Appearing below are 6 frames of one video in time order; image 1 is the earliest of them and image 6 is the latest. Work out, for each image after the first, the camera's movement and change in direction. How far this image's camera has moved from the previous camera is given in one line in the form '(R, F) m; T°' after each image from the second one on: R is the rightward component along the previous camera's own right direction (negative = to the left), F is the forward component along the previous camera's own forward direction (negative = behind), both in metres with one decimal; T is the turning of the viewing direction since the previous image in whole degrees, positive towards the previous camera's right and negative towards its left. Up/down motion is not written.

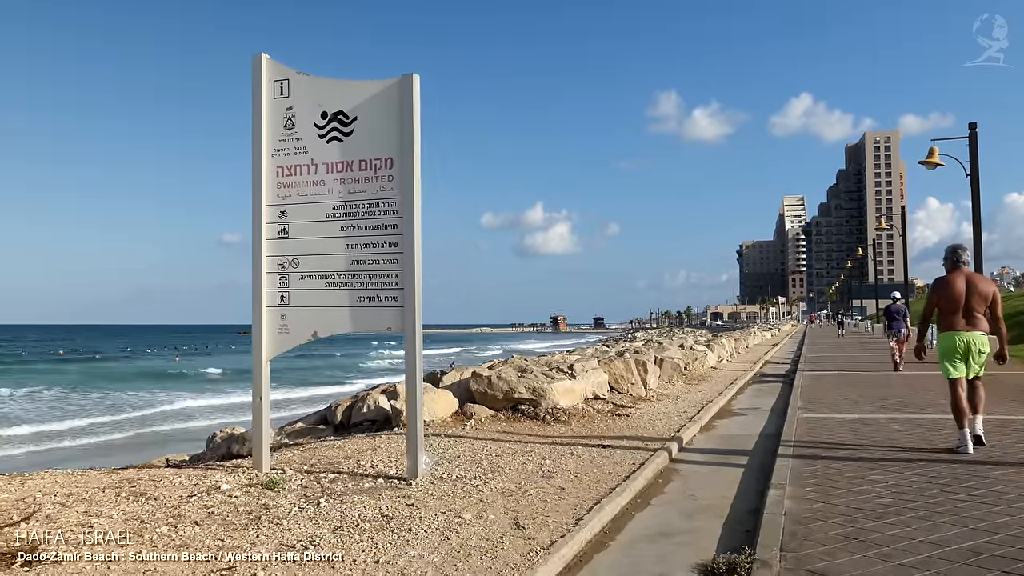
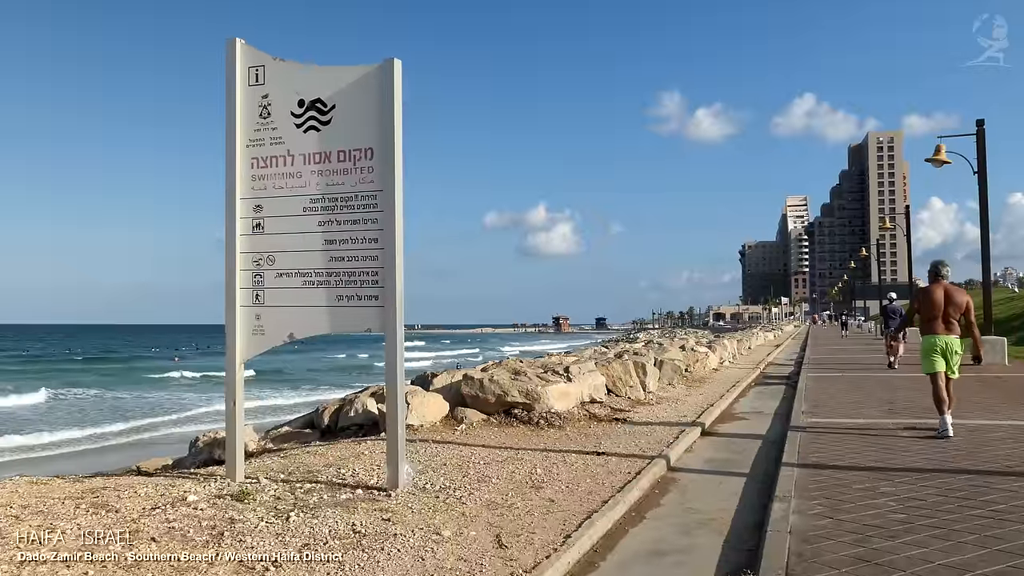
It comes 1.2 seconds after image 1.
(+0.1, +0.4) m; 0°
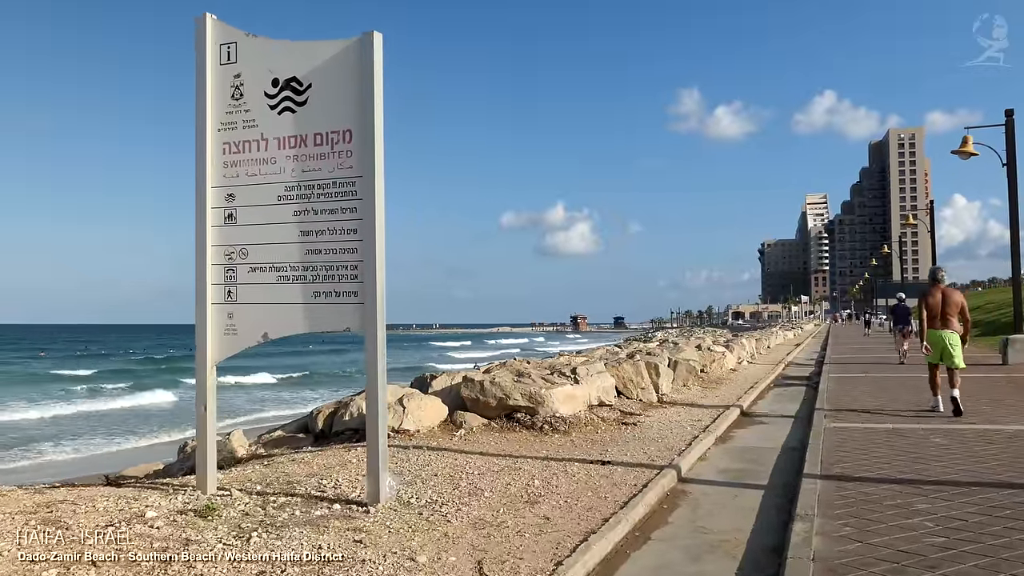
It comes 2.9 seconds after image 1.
(+0.2, +0.6) m; -1°
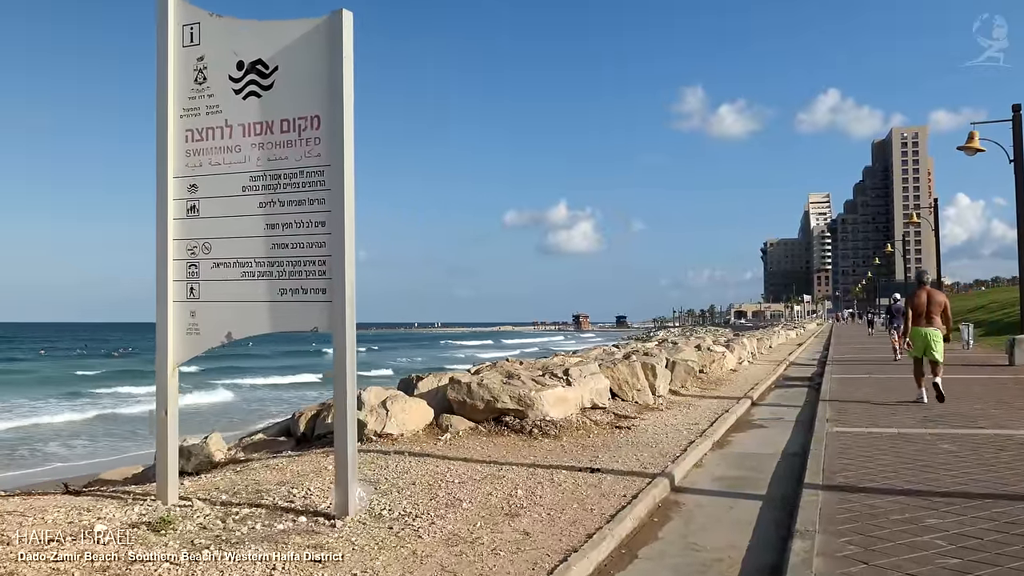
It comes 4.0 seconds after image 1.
(+0.2, +0.4) m; 0°
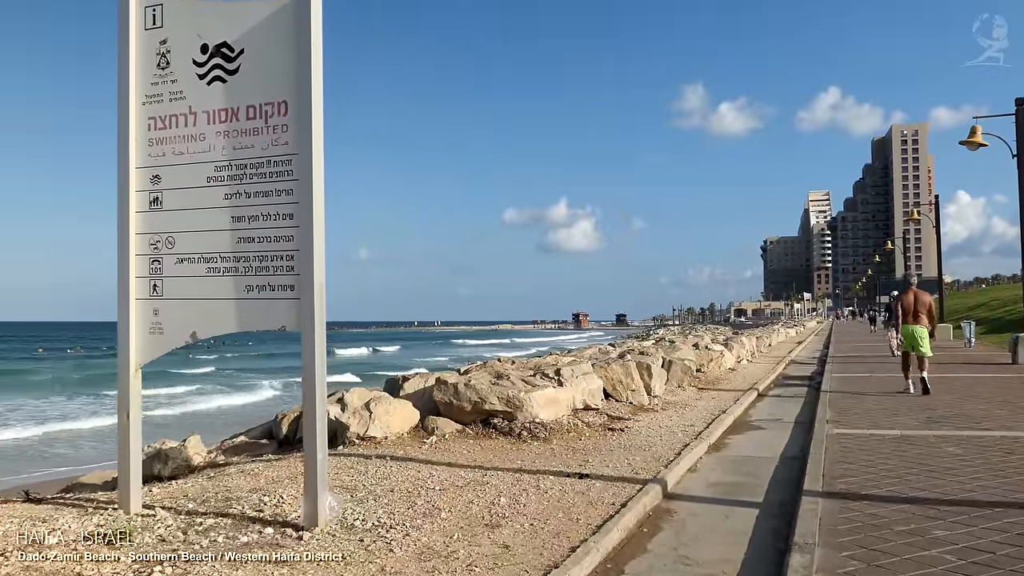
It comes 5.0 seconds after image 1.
(+0.1, +0.3) m; 0°
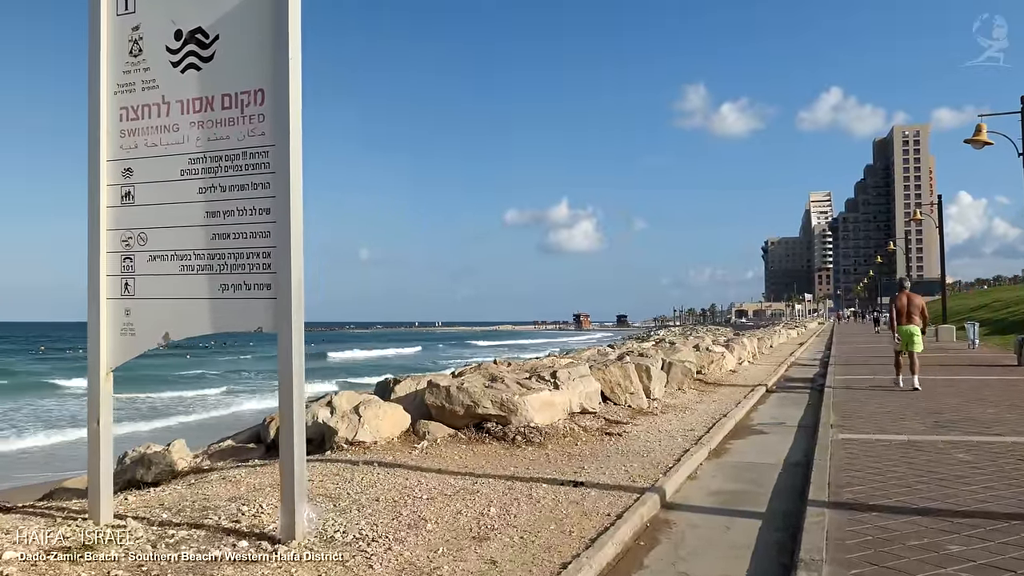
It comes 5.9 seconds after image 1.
(+0.1, +0.3) m; 0°
